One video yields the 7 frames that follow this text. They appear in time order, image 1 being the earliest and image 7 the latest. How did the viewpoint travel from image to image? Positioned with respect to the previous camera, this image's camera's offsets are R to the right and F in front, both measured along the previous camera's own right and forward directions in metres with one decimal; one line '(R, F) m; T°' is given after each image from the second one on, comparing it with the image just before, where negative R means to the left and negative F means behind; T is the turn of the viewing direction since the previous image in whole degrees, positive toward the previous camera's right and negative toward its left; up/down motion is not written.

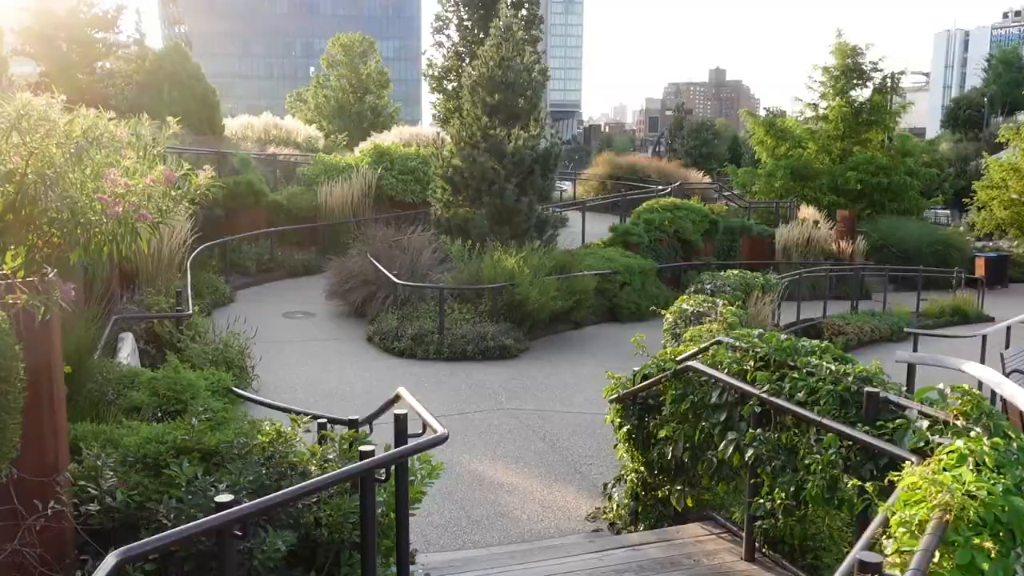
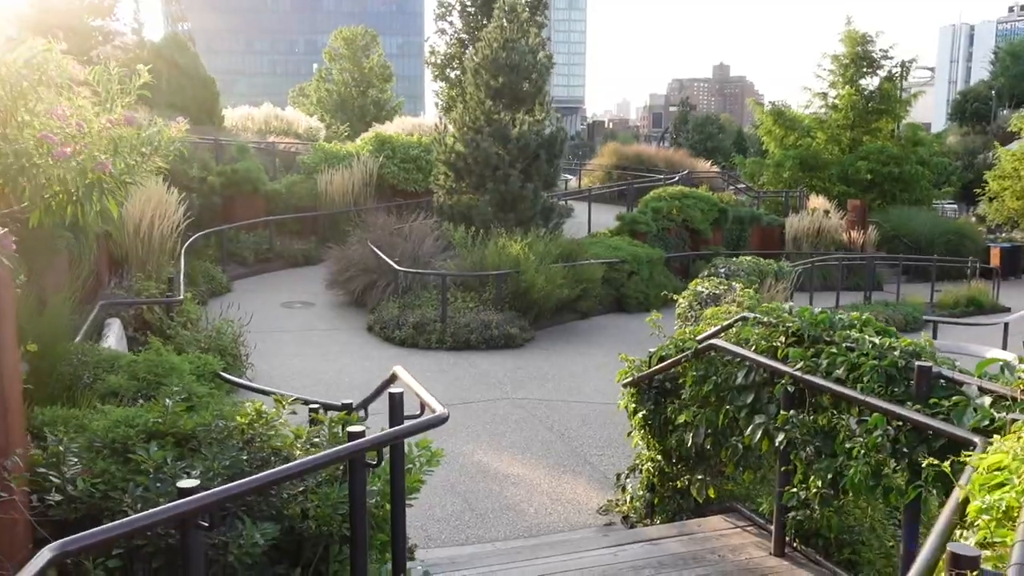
(0.0, +0.3) m; 0°
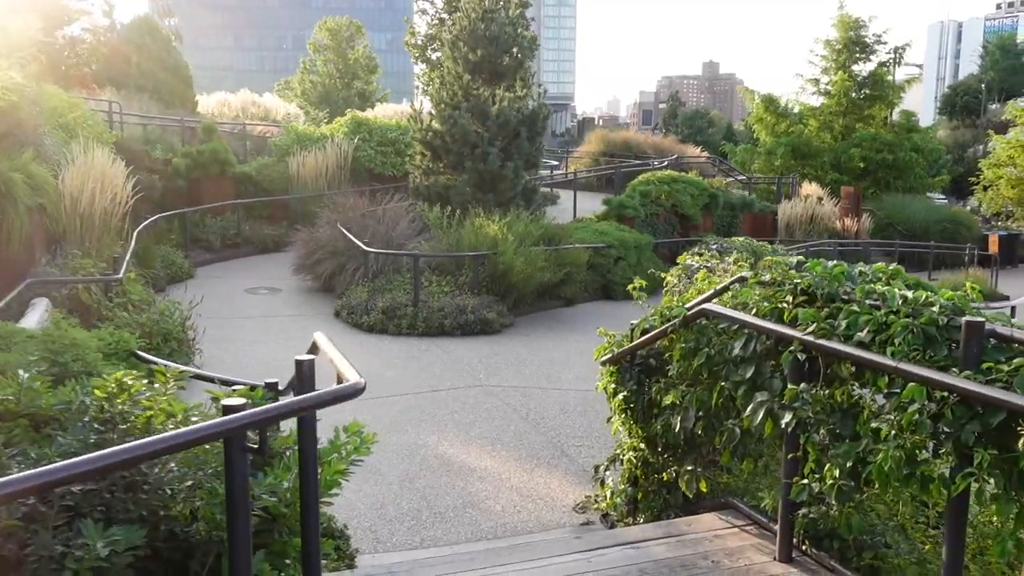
(+0.1, +0.6) m; +1°
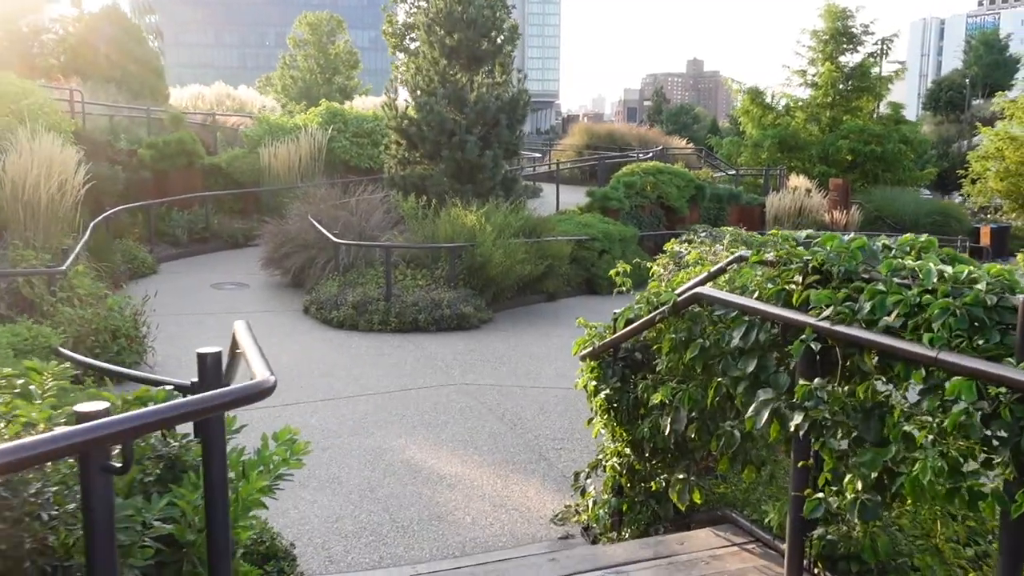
(+0.1, +0.5) m; +1°
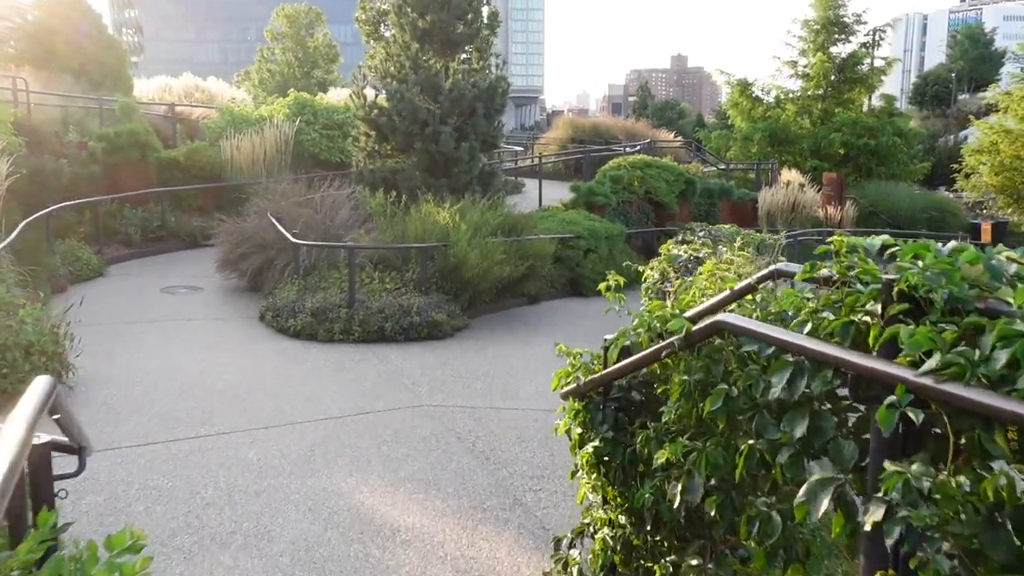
(+0.1, +0.8) m; +1°
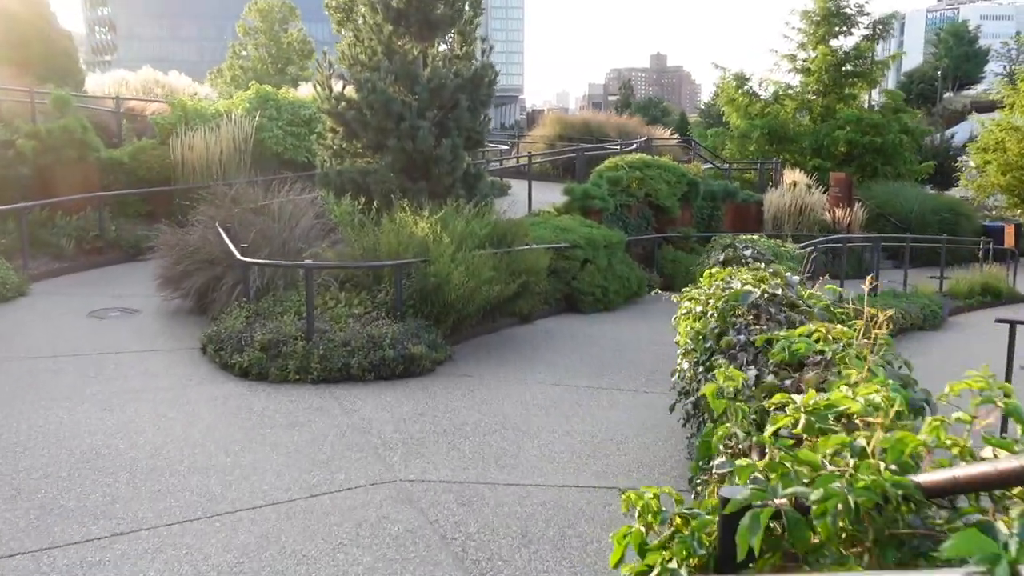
(-0.1, +1.3) m; +1°
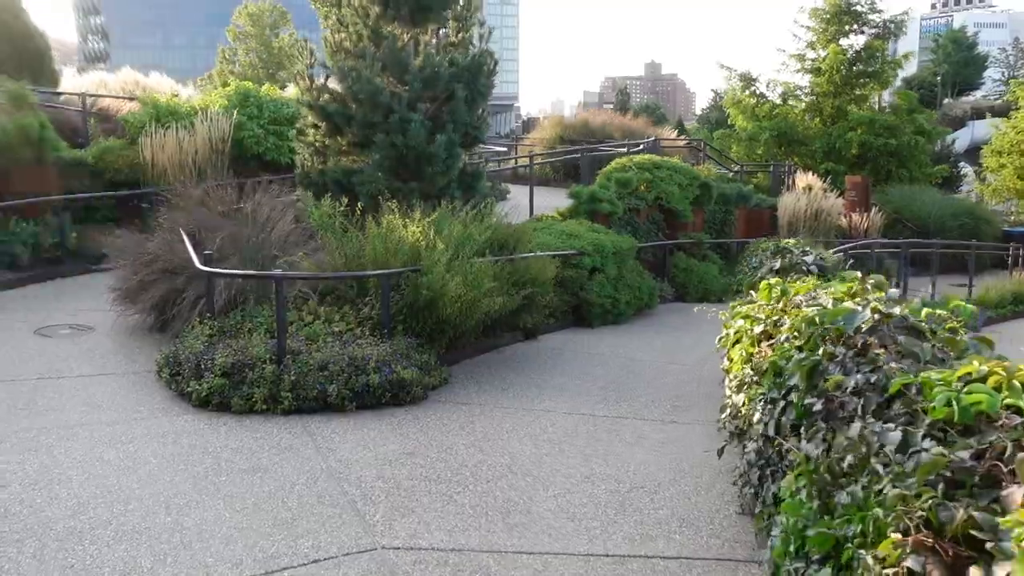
(-0.1, +0.9) m; 0°
